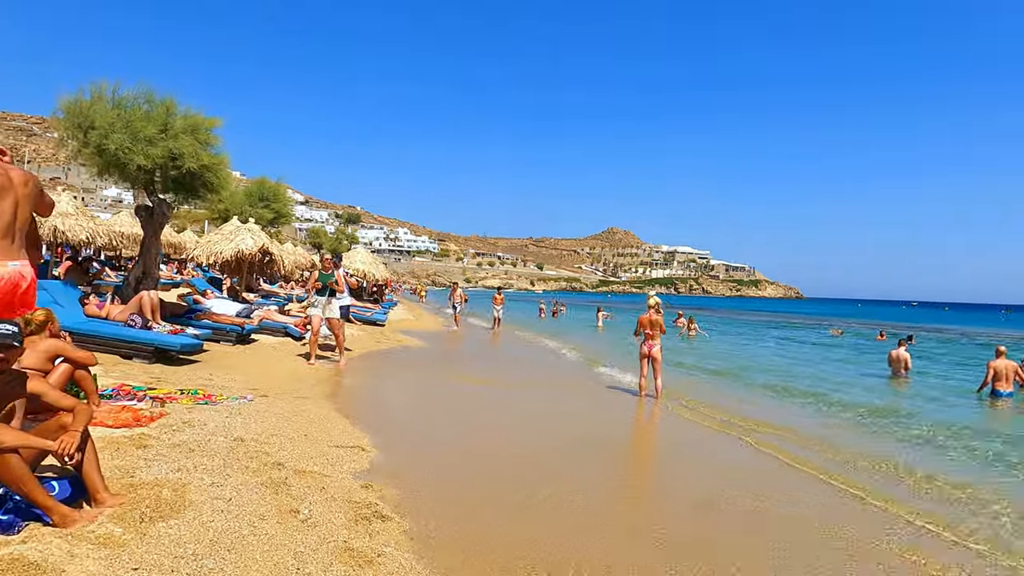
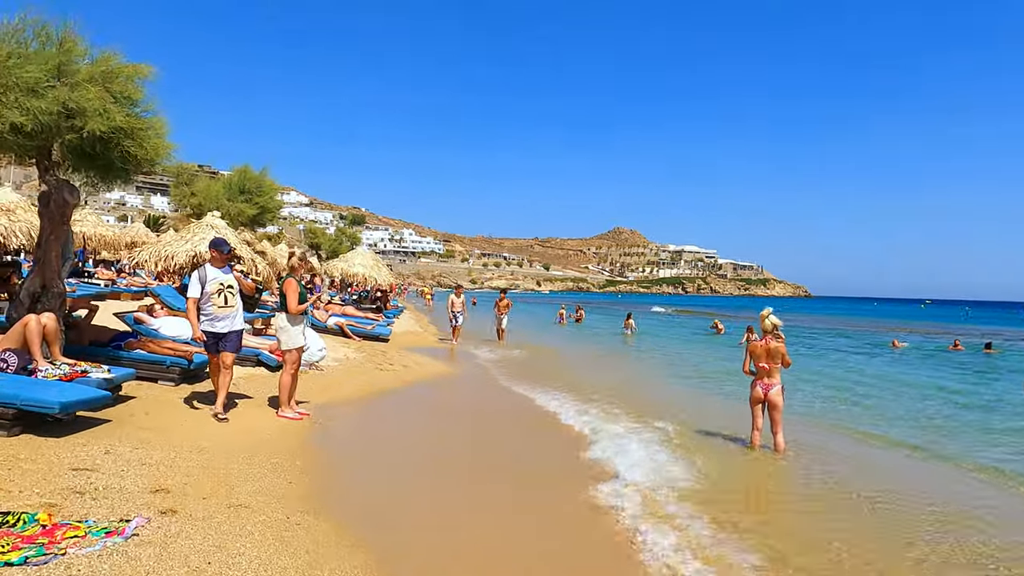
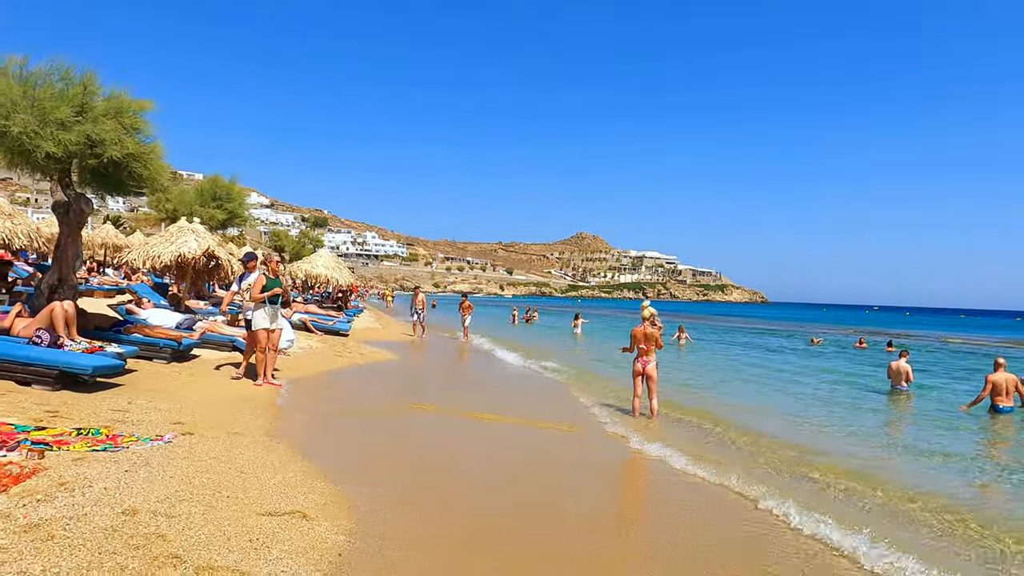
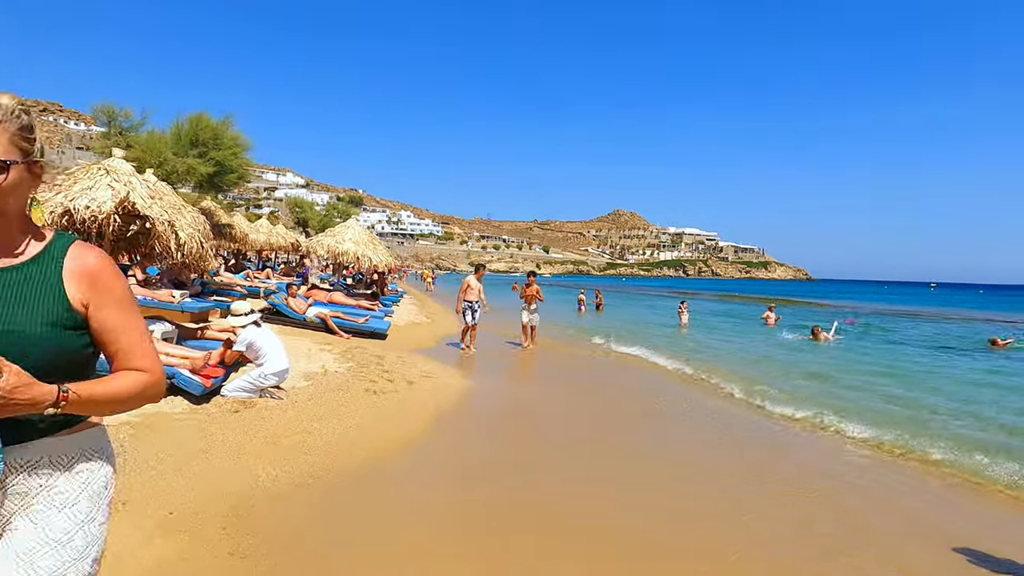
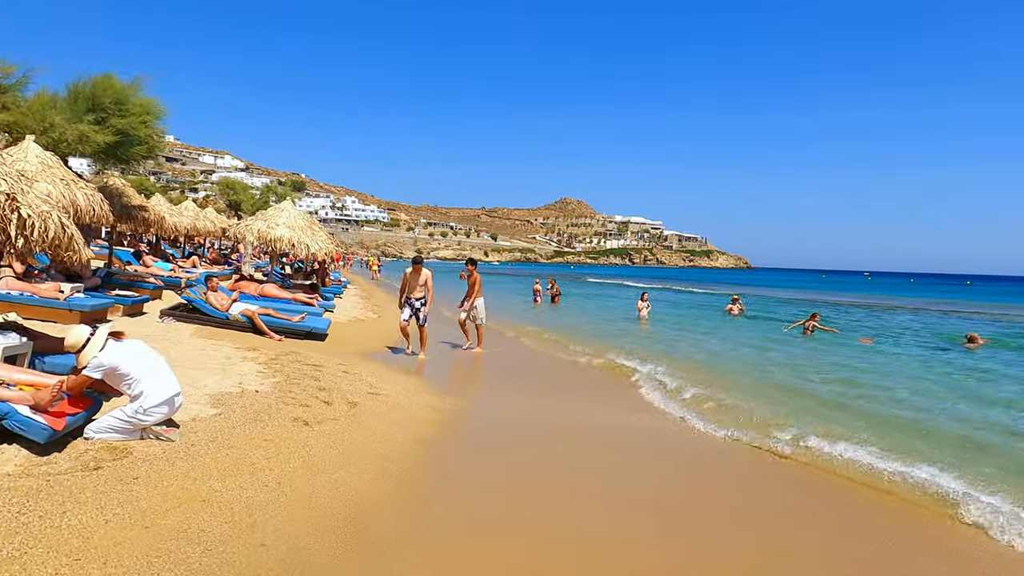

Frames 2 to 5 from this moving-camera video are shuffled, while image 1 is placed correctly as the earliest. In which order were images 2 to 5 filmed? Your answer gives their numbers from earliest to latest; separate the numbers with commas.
3, 2, 4, 5
